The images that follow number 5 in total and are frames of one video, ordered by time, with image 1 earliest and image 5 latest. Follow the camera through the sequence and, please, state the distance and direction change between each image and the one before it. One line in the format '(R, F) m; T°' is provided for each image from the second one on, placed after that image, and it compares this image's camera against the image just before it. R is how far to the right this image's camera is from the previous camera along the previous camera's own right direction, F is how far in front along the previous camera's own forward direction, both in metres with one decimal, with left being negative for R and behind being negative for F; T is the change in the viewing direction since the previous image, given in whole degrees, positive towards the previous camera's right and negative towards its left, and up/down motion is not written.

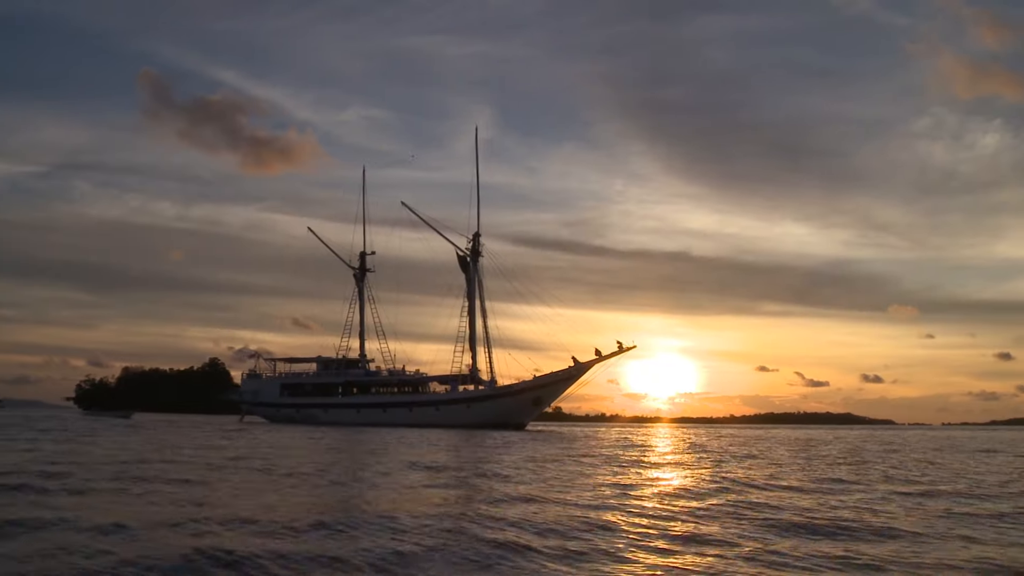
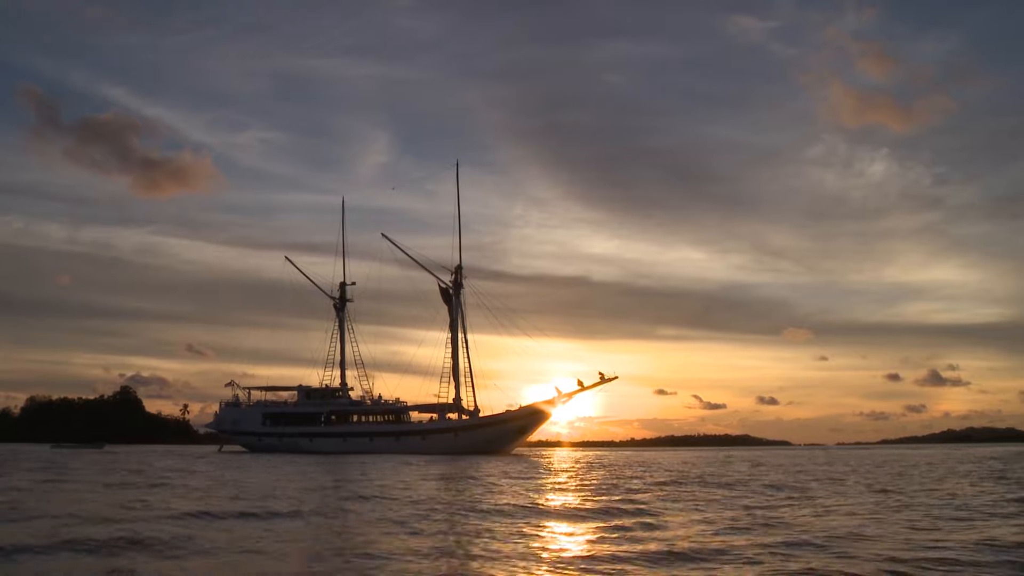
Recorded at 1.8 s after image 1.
(-18.2, +1.4) m; +6°
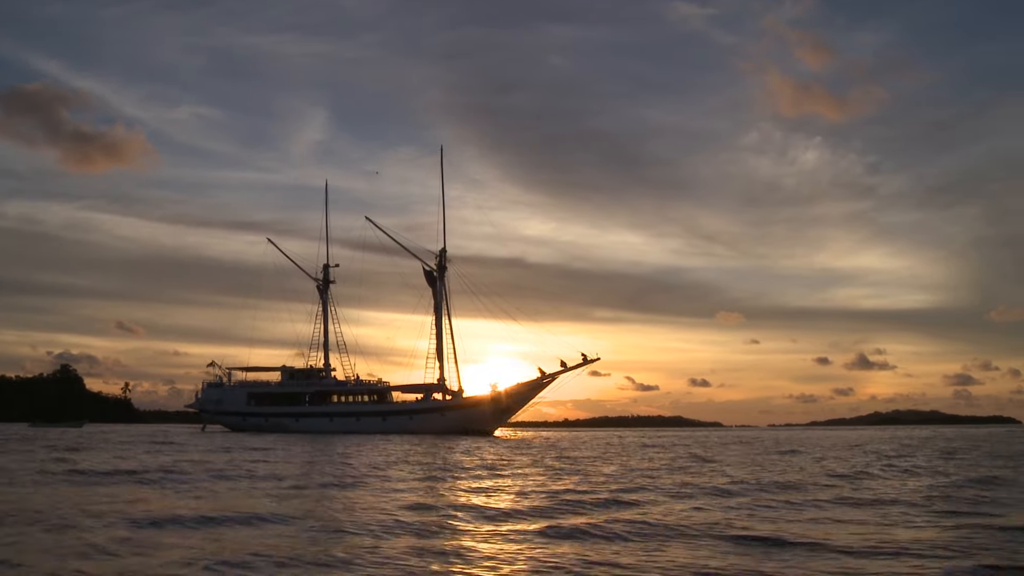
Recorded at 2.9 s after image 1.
(-10.0, -4.0) m; +4°
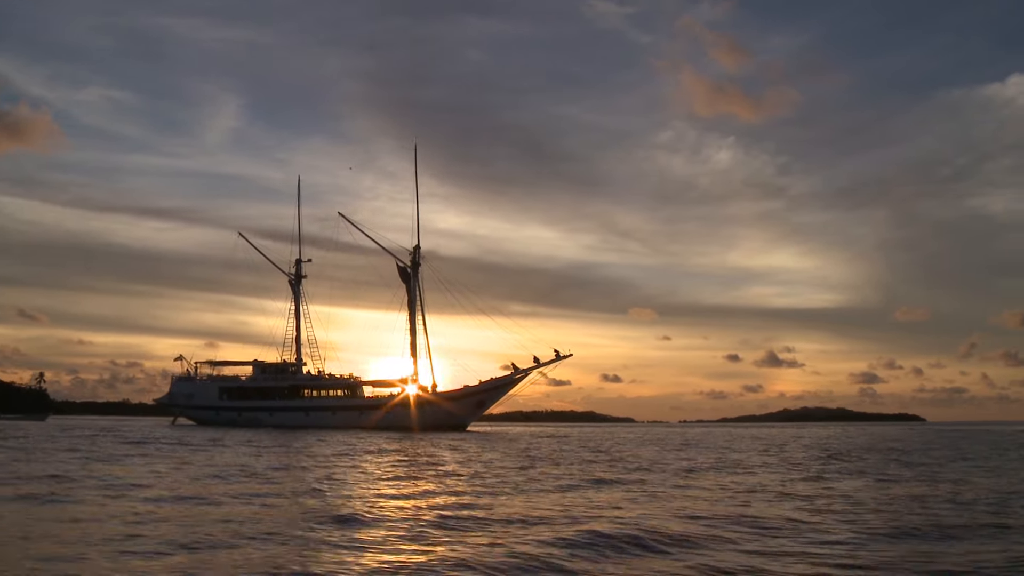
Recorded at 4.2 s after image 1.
(-12.9, -0.3) m; +5°
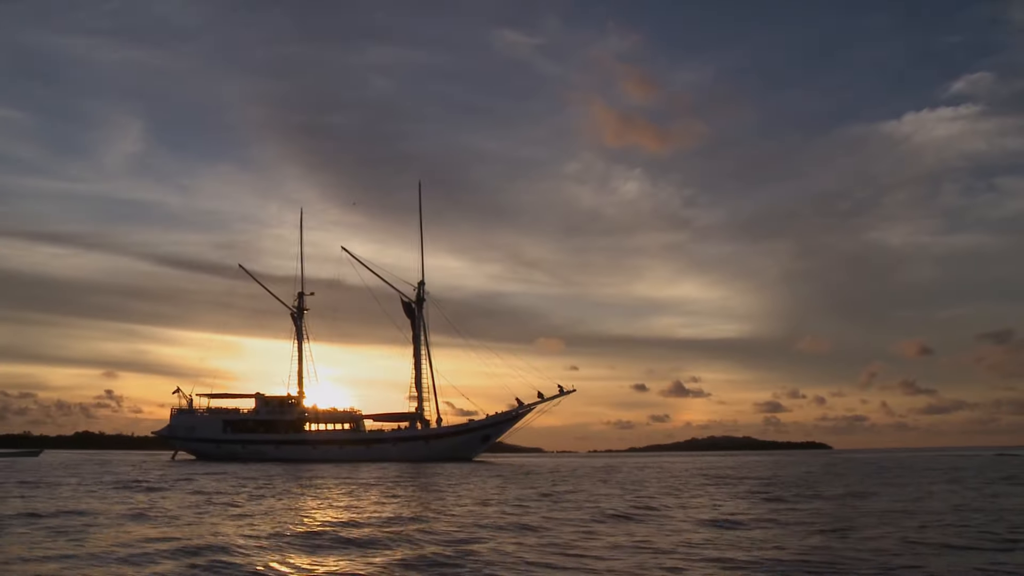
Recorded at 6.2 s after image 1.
(-20.6, +0.7) m; +6°
